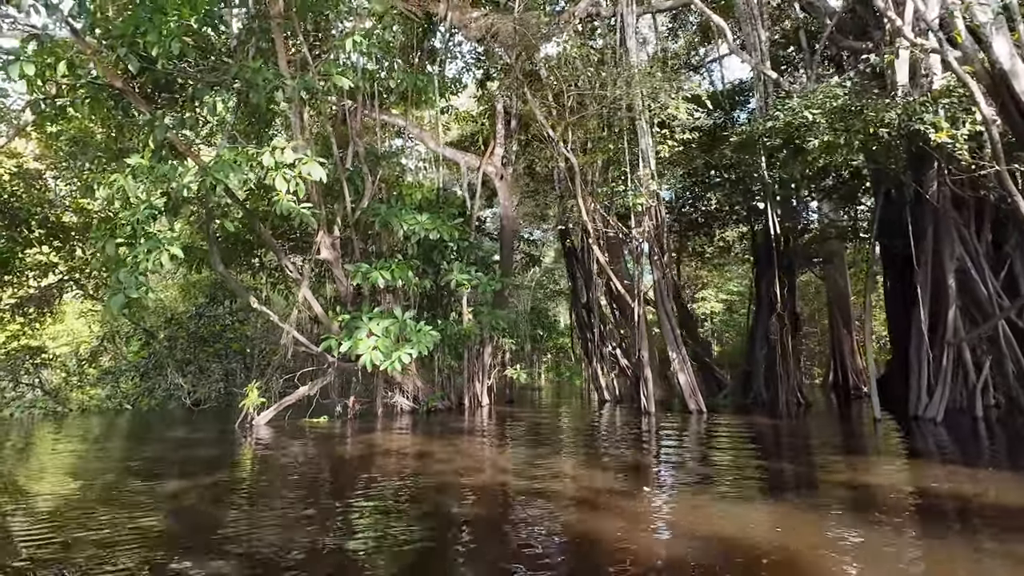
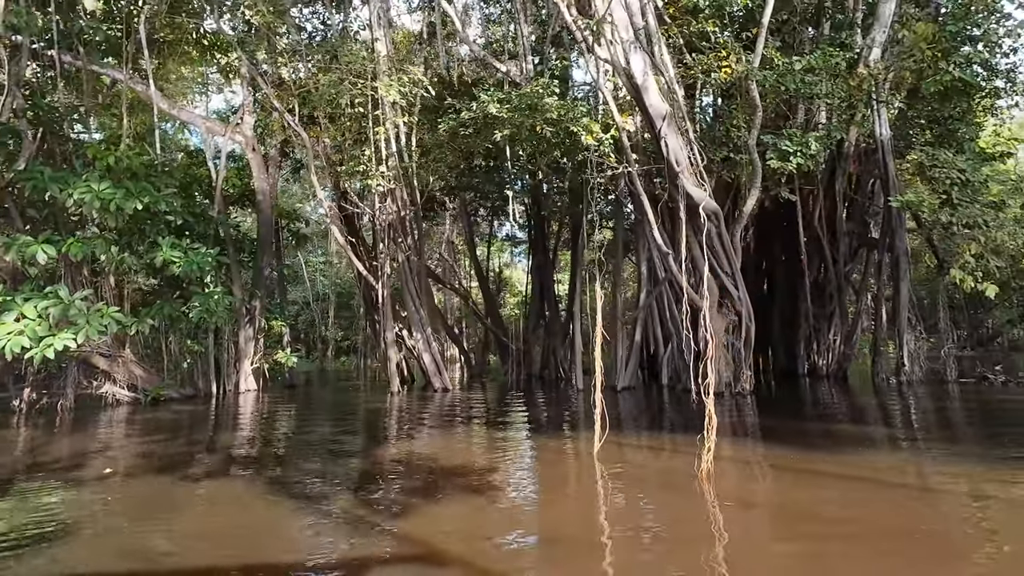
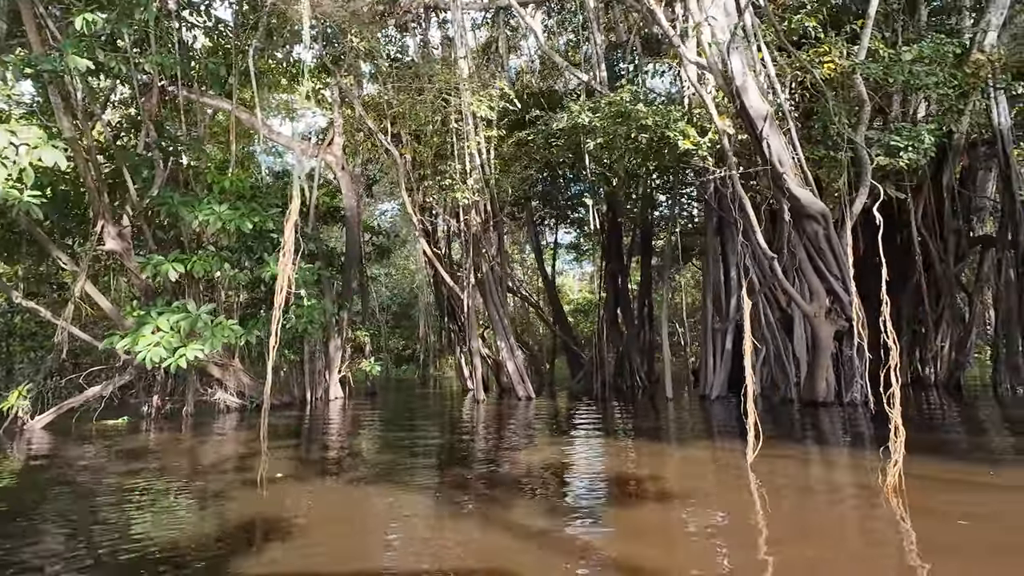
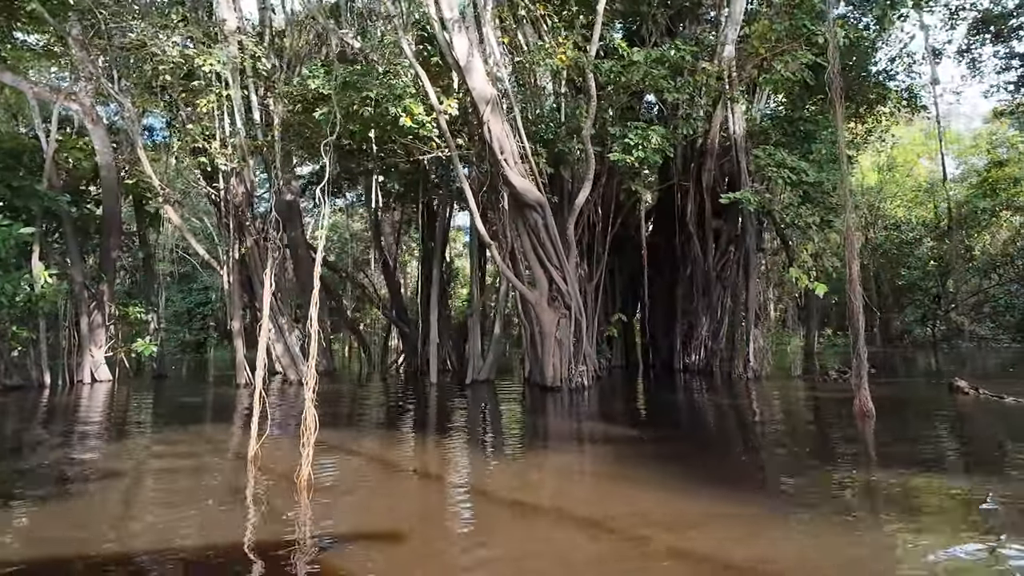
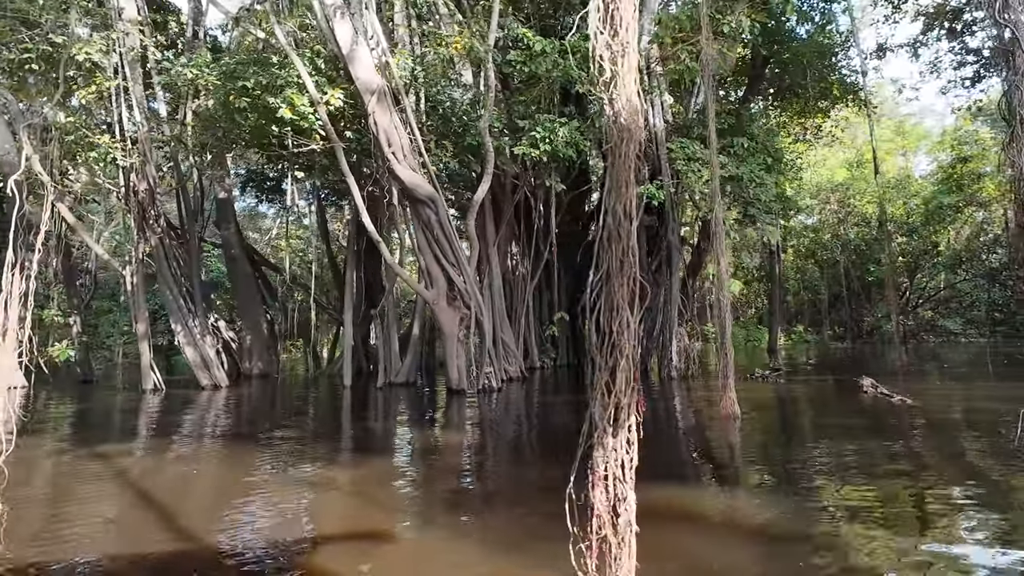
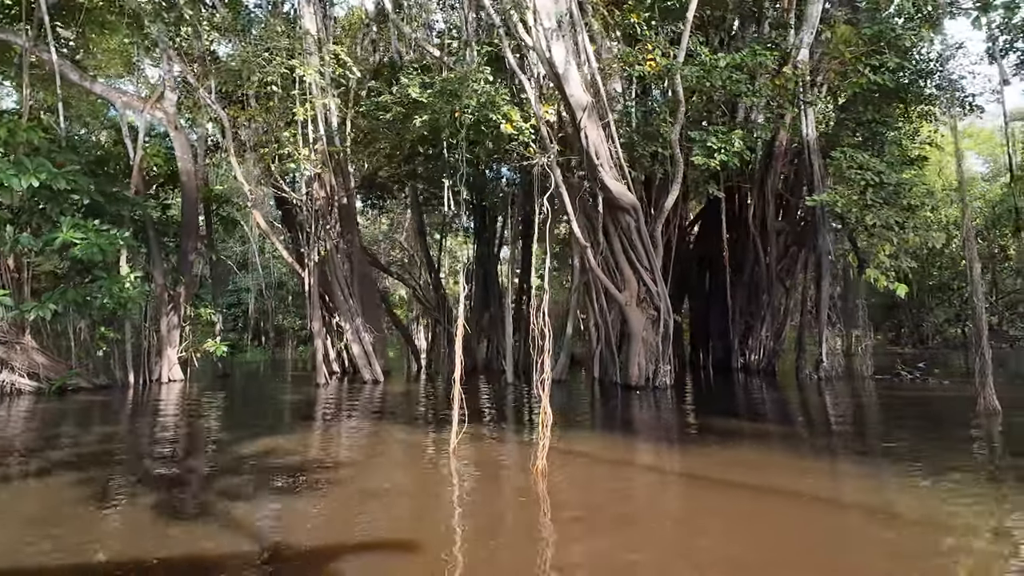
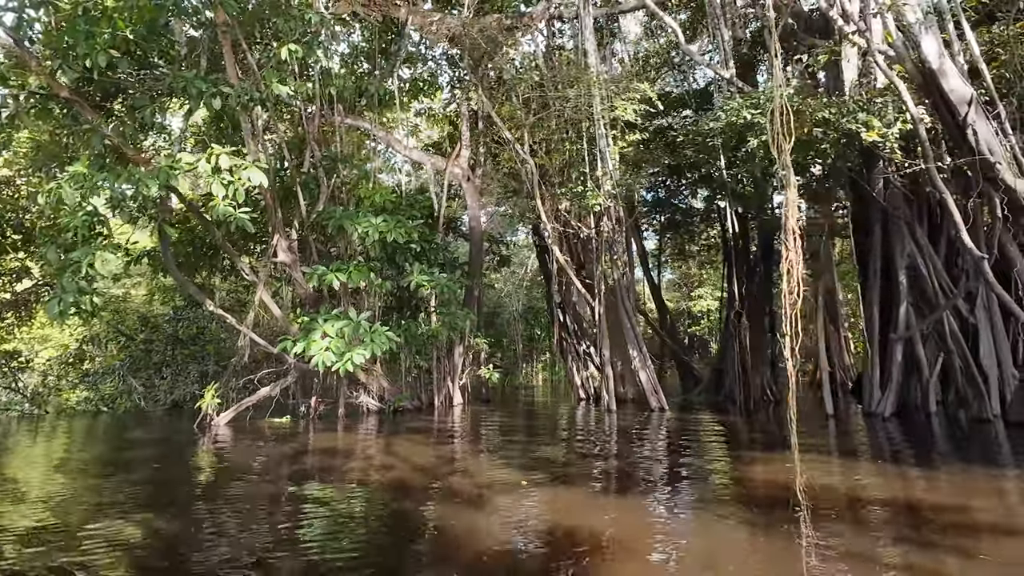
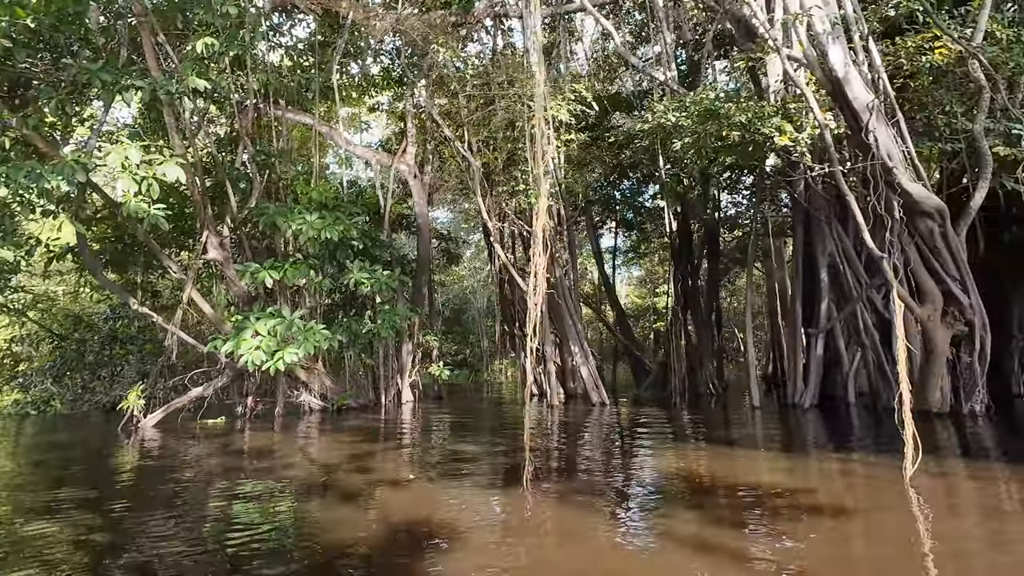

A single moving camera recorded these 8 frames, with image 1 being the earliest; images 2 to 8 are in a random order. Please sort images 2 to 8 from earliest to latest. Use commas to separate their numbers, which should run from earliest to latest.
7, 8, 3, 2, 6, 4, 5
